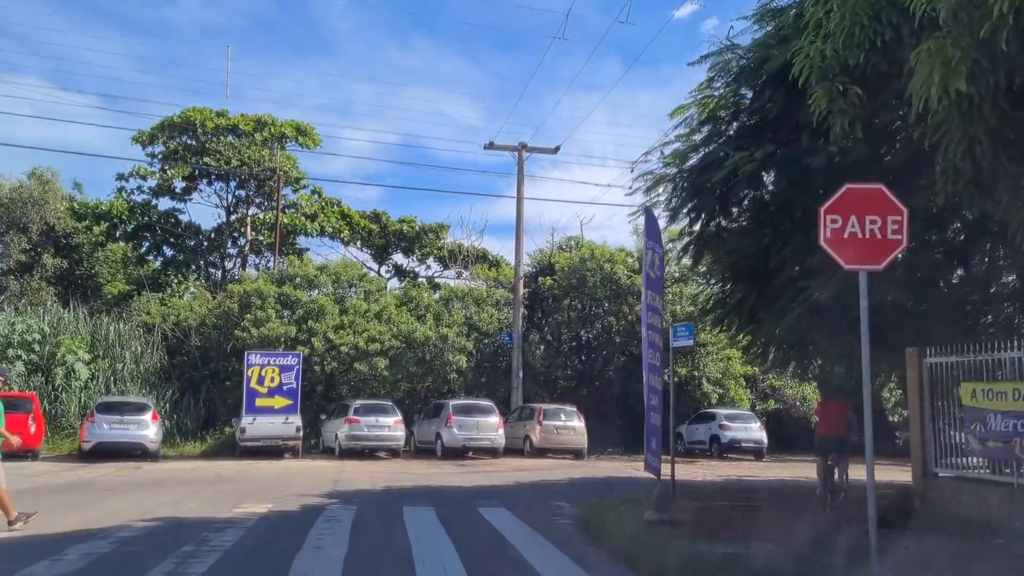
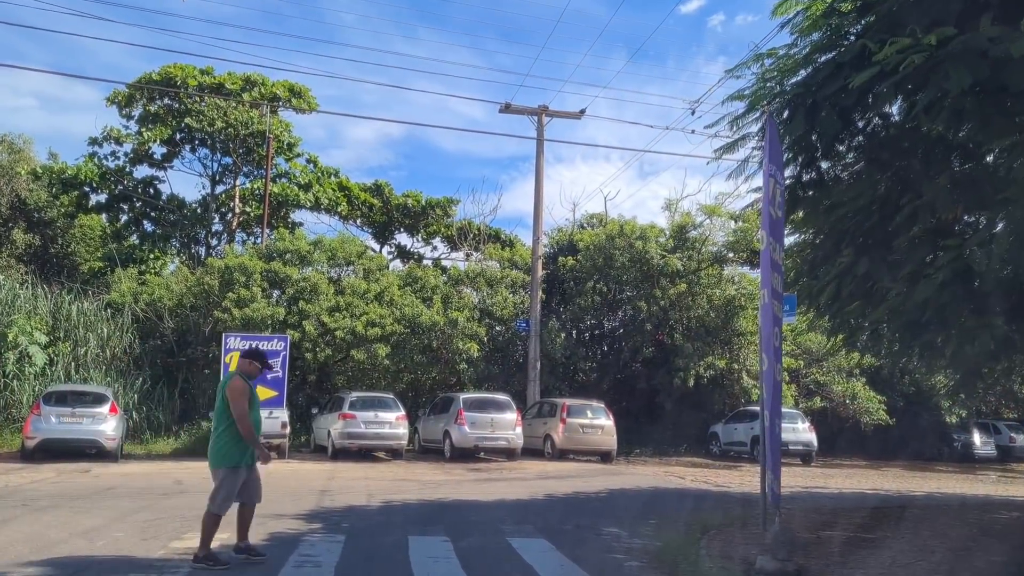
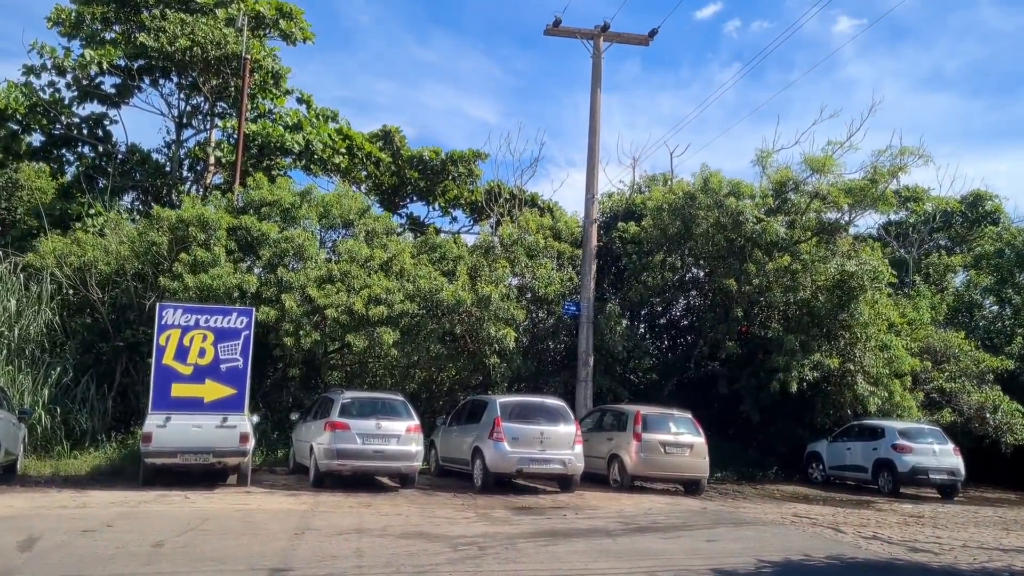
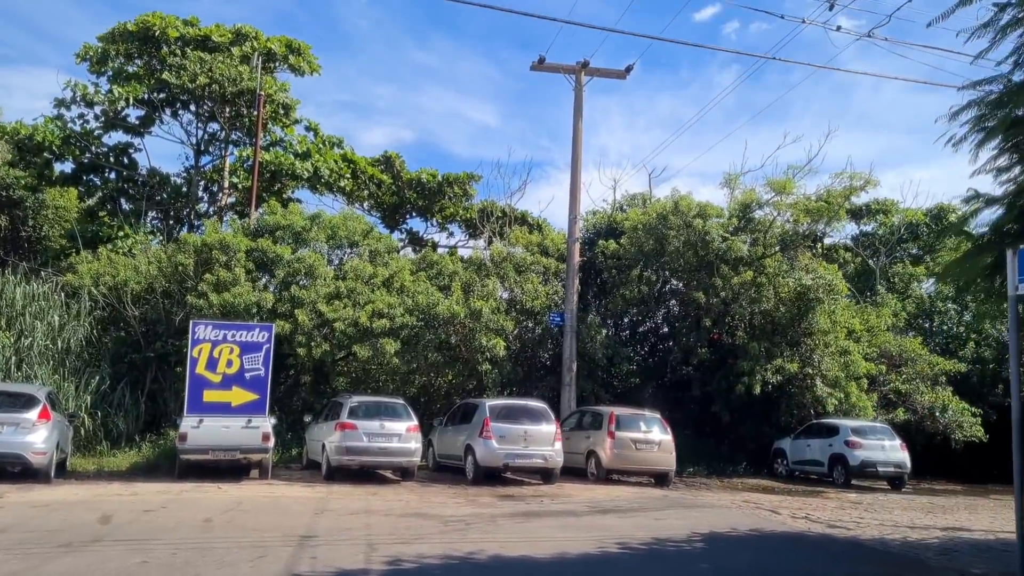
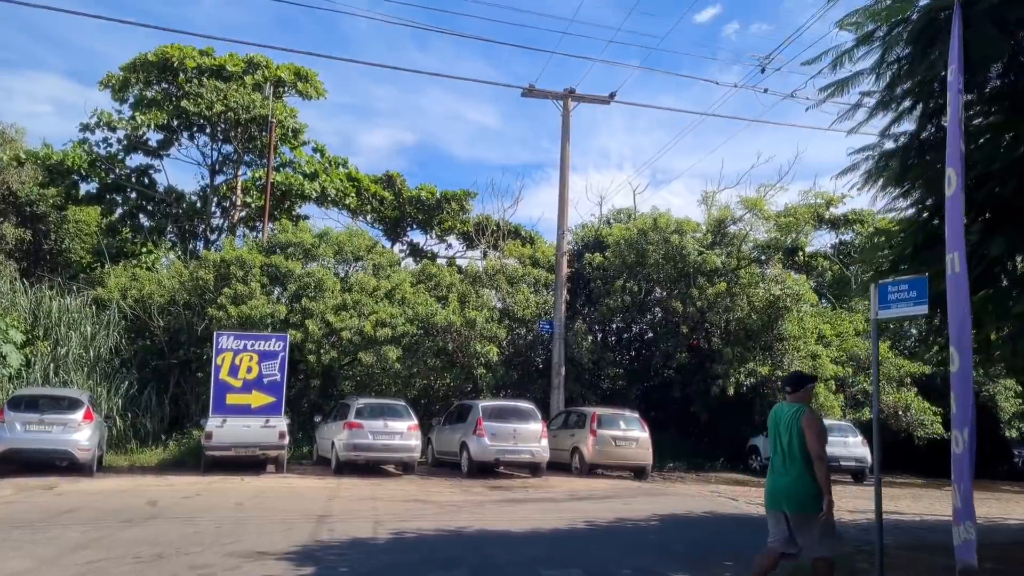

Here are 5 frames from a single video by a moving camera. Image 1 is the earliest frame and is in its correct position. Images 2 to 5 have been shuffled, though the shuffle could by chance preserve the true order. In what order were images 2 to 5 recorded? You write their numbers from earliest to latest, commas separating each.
2, 5, 4, 3
